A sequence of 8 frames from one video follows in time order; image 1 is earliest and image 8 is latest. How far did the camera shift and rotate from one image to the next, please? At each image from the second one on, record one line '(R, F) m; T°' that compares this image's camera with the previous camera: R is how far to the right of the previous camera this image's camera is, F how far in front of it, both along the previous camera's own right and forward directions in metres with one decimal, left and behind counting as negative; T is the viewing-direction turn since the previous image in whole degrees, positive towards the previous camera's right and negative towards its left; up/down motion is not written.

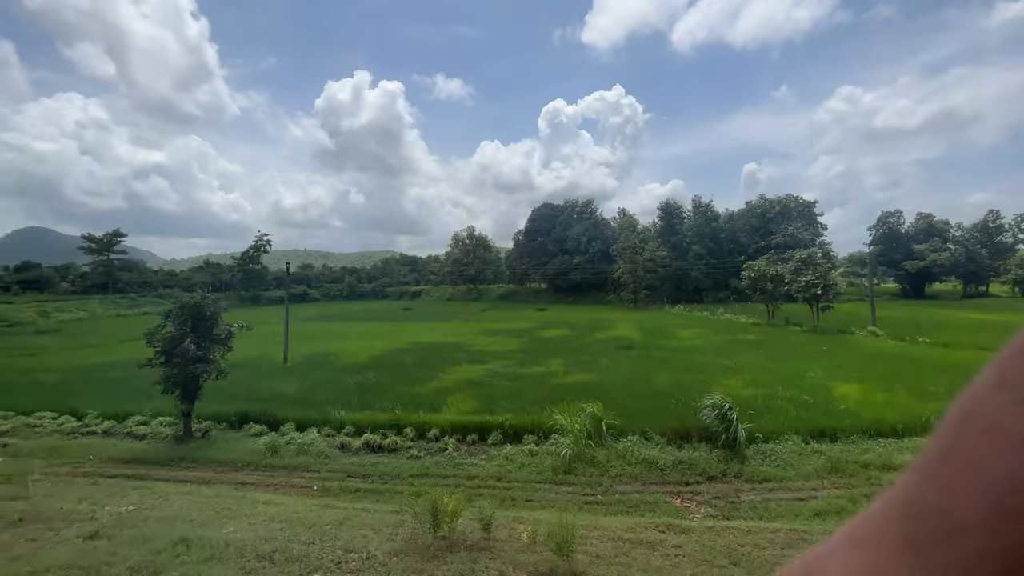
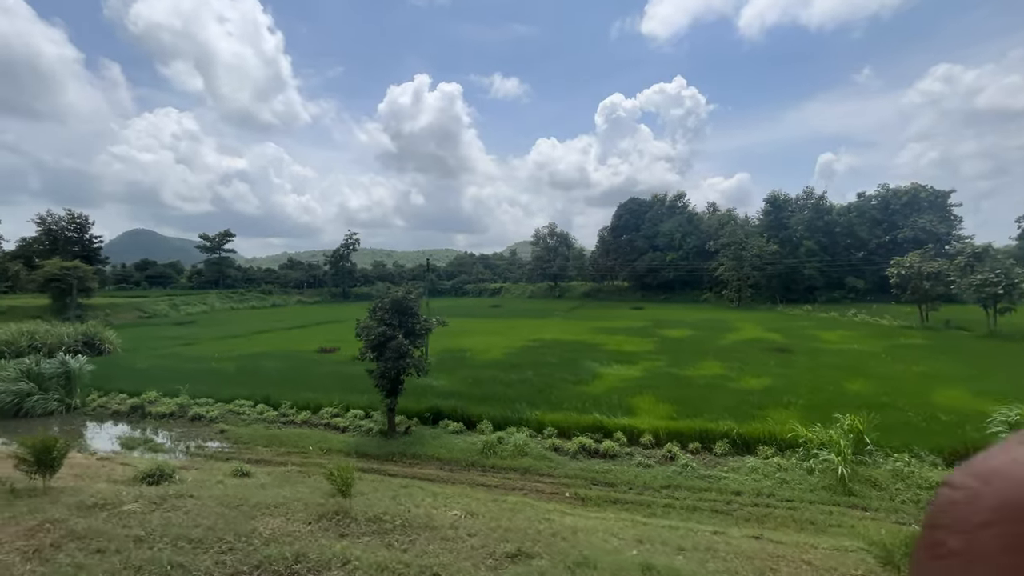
(-4.8, +0.6) m; -7°
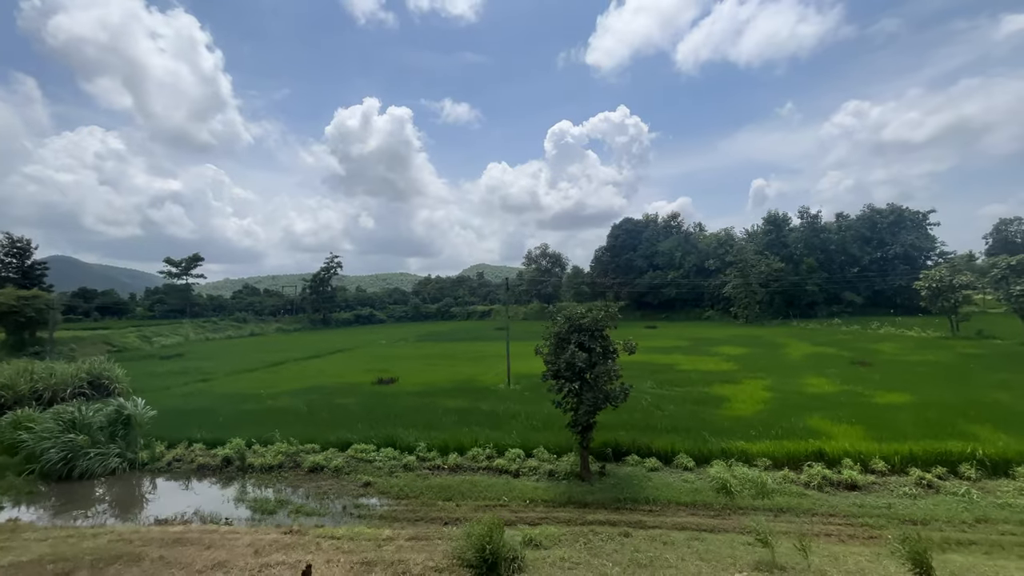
(-7.0, +2.0) m; +6°
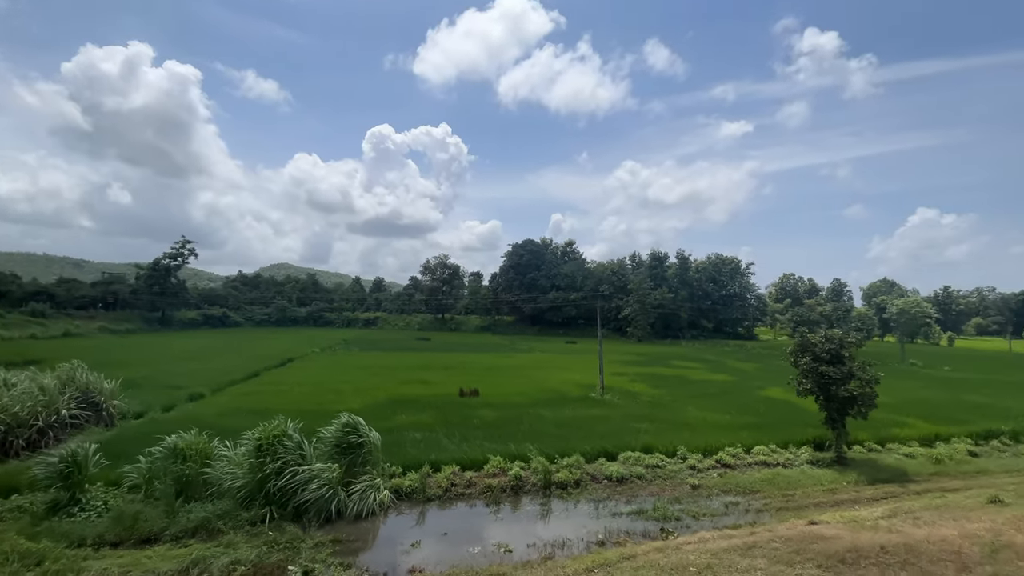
(-15.5, +2.4) m; +23°
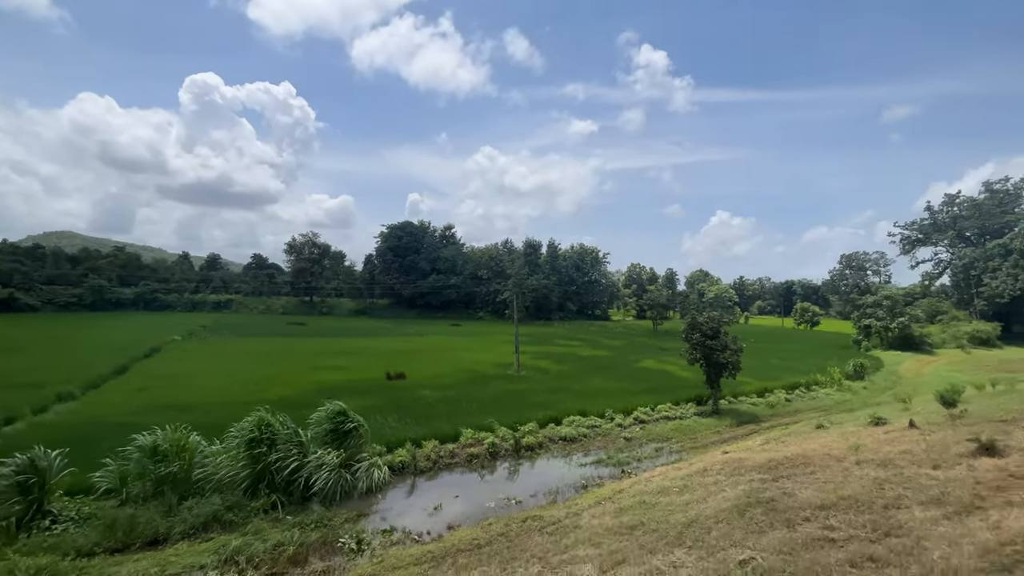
(-4.0, -1.0) m; +18°
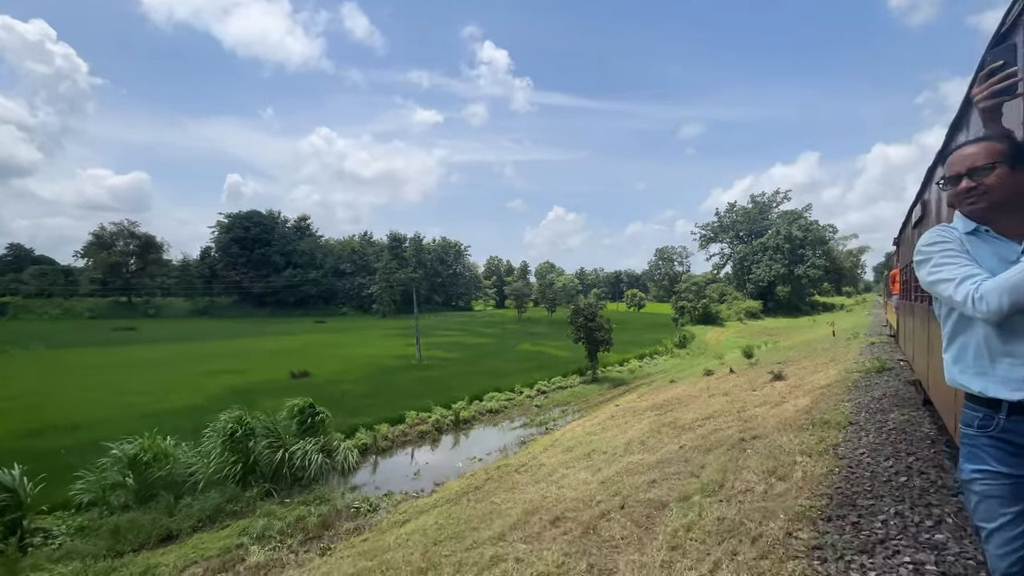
(-3.5, -2.2) m; +19°
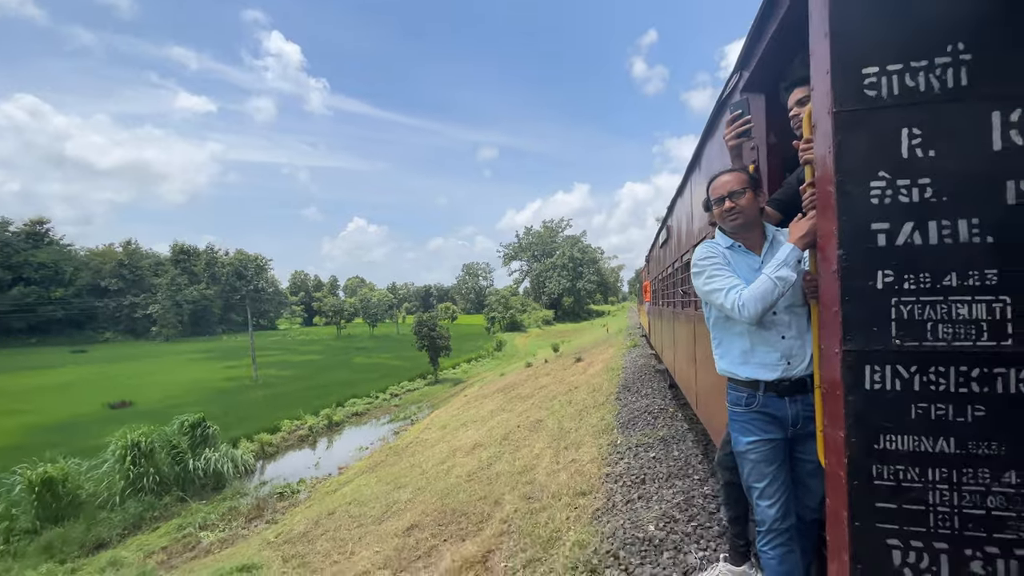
(-3.1, -3.8) m; +24°
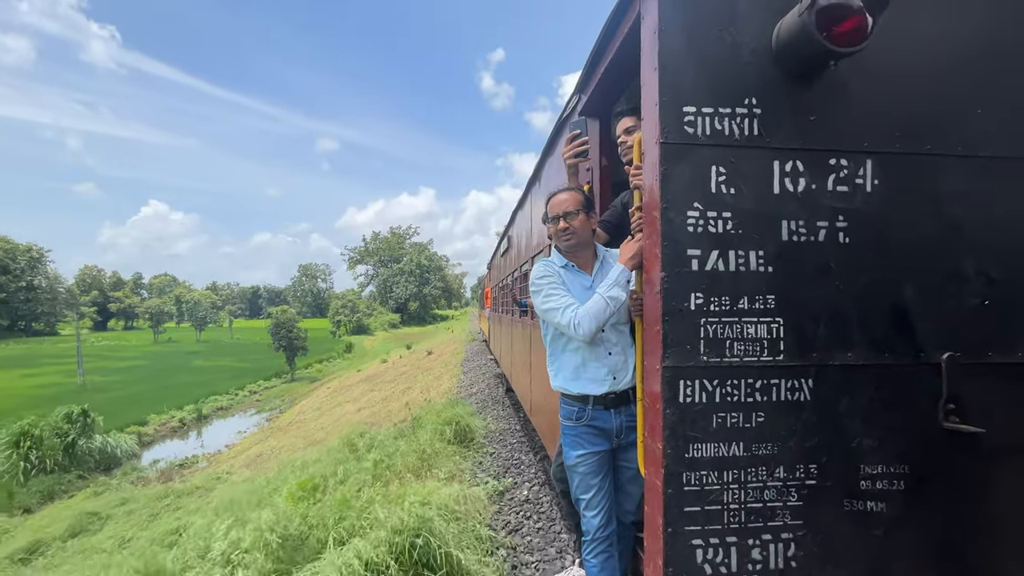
(-0.6, -2.4) m; +19°
